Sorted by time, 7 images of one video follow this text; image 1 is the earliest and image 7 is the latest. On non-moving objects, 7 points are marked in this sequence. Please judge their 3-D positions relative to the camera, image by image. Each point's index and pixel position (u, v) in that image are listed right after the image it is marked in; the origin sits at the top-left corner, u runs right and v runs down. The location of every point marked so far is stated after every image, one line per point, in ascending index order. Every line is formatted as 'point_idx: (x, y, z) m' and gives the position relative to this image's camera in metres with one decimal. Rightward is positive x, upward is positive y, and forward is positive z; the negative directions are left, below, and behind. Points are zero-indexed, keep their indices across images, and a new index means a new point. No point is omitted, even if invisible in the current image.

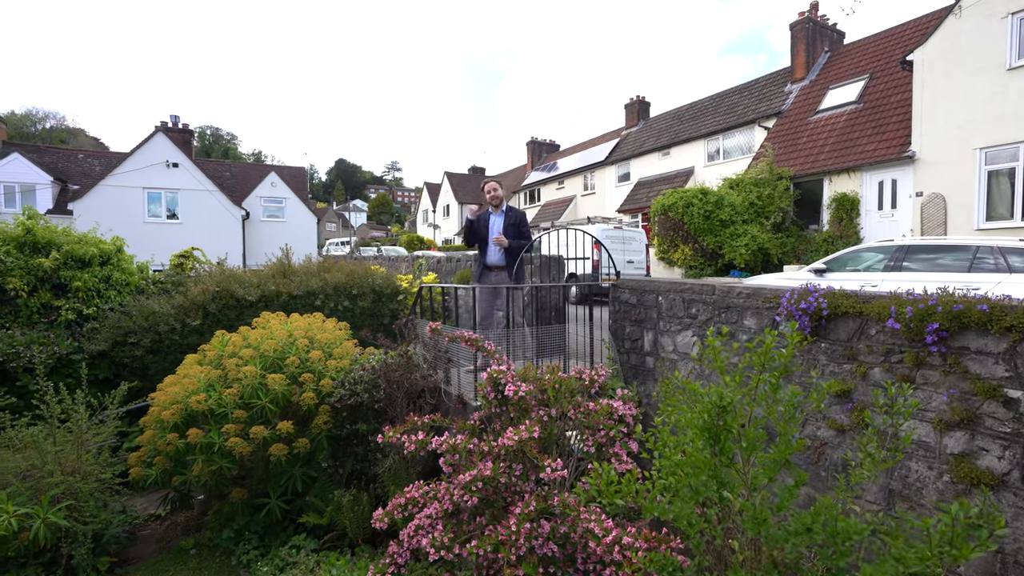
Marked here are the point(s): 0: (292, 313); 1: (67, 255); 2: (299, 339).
0: (-3.1, -0.3, +7.3) m
1: (-6.0, +0.4, +7.0) m
2: (-2.1, -0.5, +5.0) m
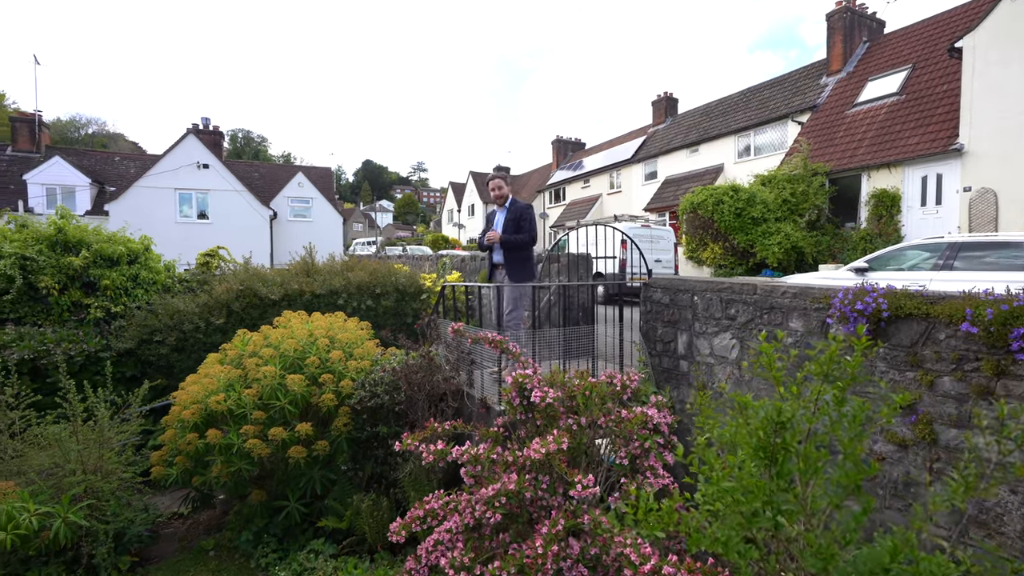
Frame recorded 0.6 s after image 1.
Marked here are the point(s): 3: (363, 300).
0: (-2.8, -0.3, +7.3) m
1: (-5.7, +0.5, +7.1) m
2: (-1.8, -0.5, +4.9) m
3: (-2.1, -0.2, +7.3) m
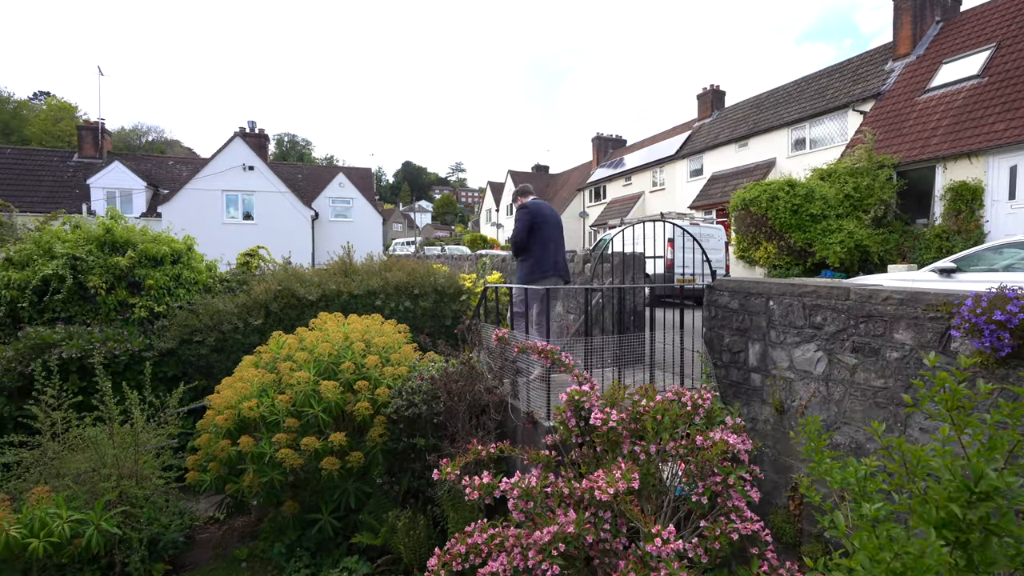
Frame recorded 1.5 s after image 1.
0: (-2.2, -0.3, +7.1) m
1: (-5.1, +0.5, +7.1) m
2: (-1.4, -0.5, +4.7) m
3: (-1.5, -0.2, +7.1) m
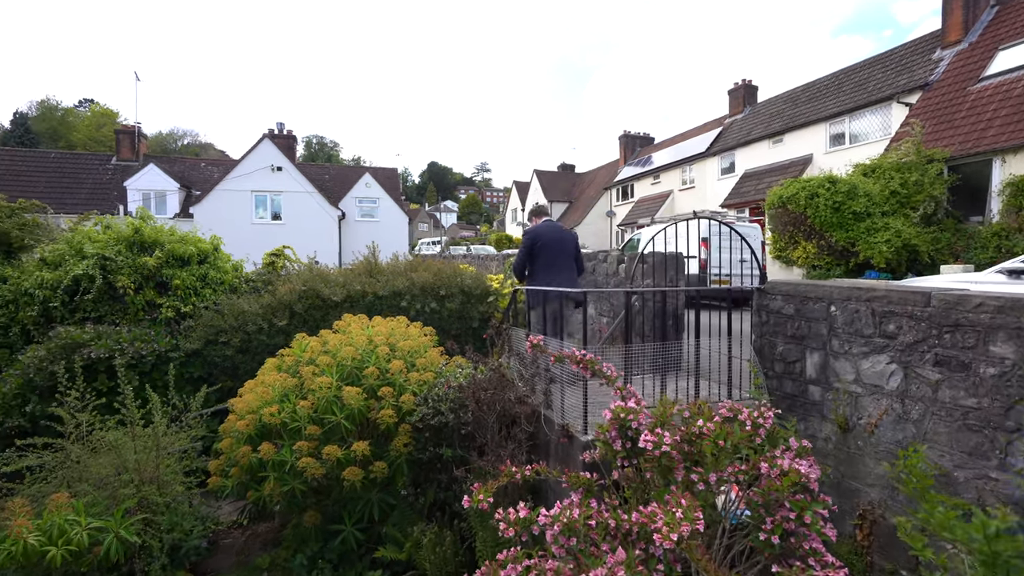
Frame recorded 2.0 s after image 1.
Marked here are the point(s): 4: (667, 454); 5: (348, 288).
0: (-1.8, -0.3, +6.9) m
1: (-4.7, +0.5, +7.1) m
2: (-1.2, -0.5, +4.5) m
3: (-1.1, -0.2, +6.9) m
4: (+0.6, -0.7, +2.1) m
5: (-2.2, 0.0, +6.9) m
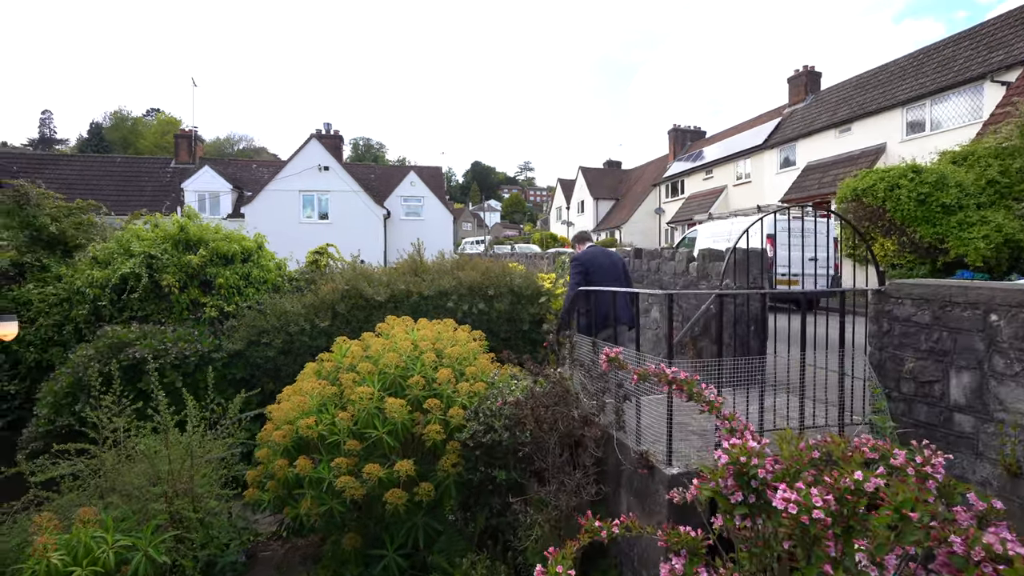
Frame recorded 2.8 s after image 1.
0: (-1.1, -0.3, +6.5) m
1: (-4.0, +0.5, +7.0) m
2: (-0.7, -0.5, +4.1) m
3: (-0.5, -0.2, +6.5) m
4: (+0.9, -0.7, +1.5) m
5: (-1.5, 0.0, +6.6) m
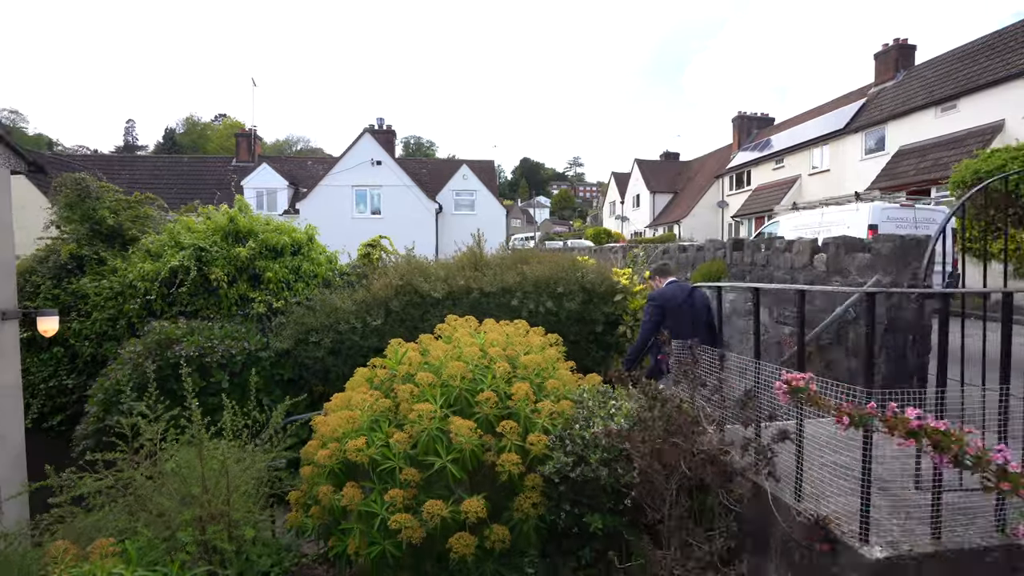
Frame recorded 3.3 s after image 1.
0: (-0.3, -0.3, +5.8) m
1: (-3.2, +0.6, +6.5) m
2: (-0.1, -0.5, +3.4) m
3: (+0.3, -0.1, +5.7) m
4: (+1.2, -0.7, +0.7) m
5: (-0.7, +0.1, +5.9) m
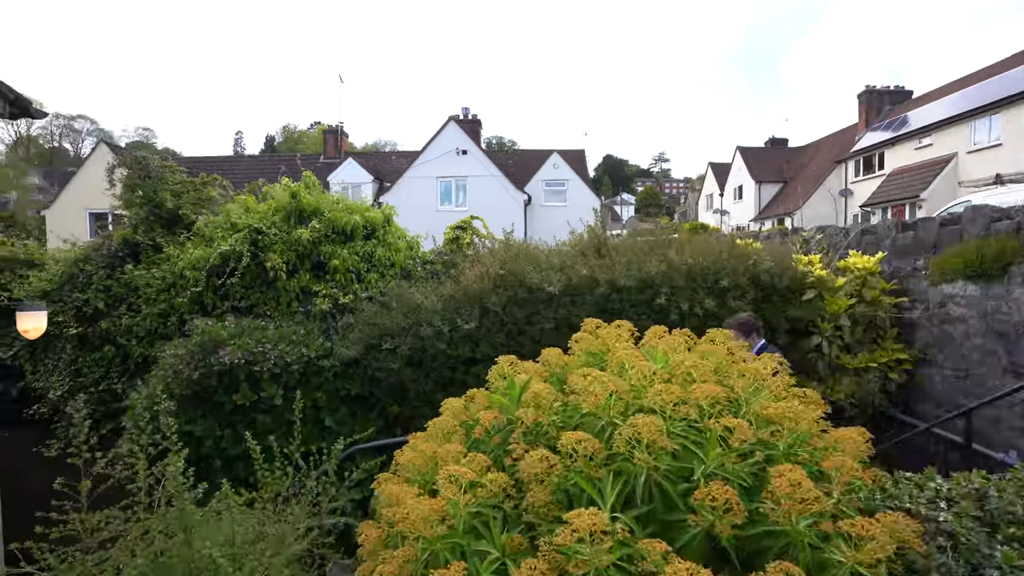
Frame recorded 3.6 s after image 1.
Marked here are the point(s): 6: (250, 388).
0: (+0.8, -0.2, +4.2) m
1: (-1.9, +0.6, +5.3) m
2: (+0.7, -0.4, +1.7) m
3: (+1.5, -0.1, +4.0) m
4: (+1.6, -0.6, -1.2) m
5: (+0.5, +0.1, +4.3) m
6: (-2.3, -0.9, +4.3) m
